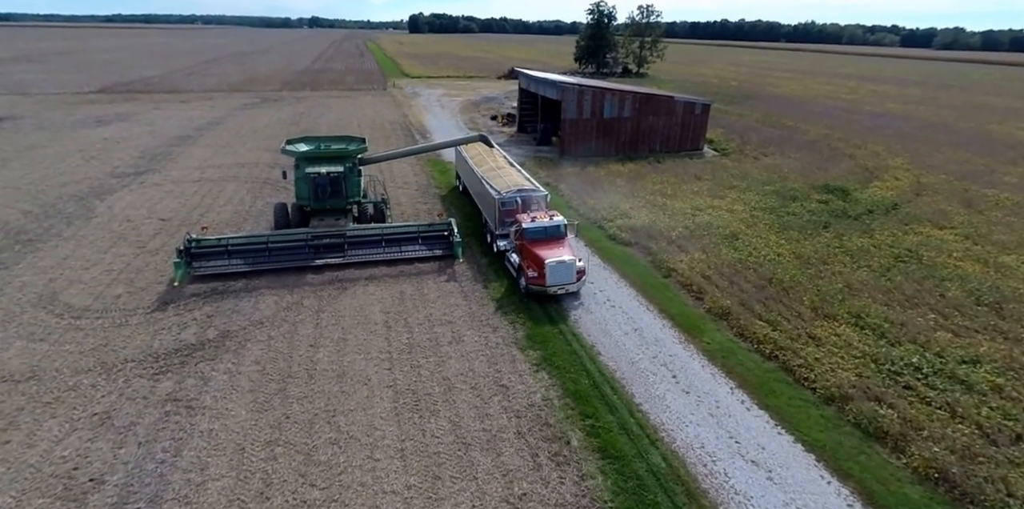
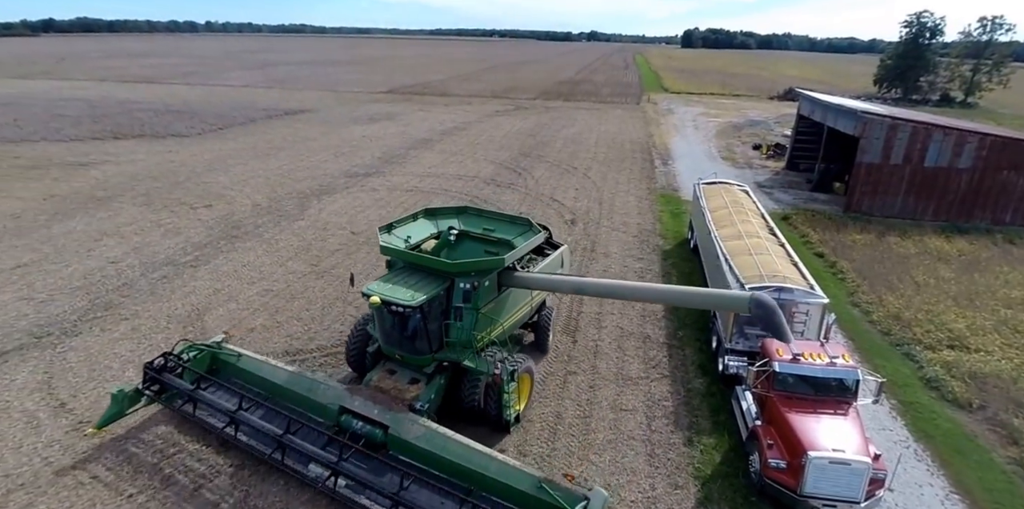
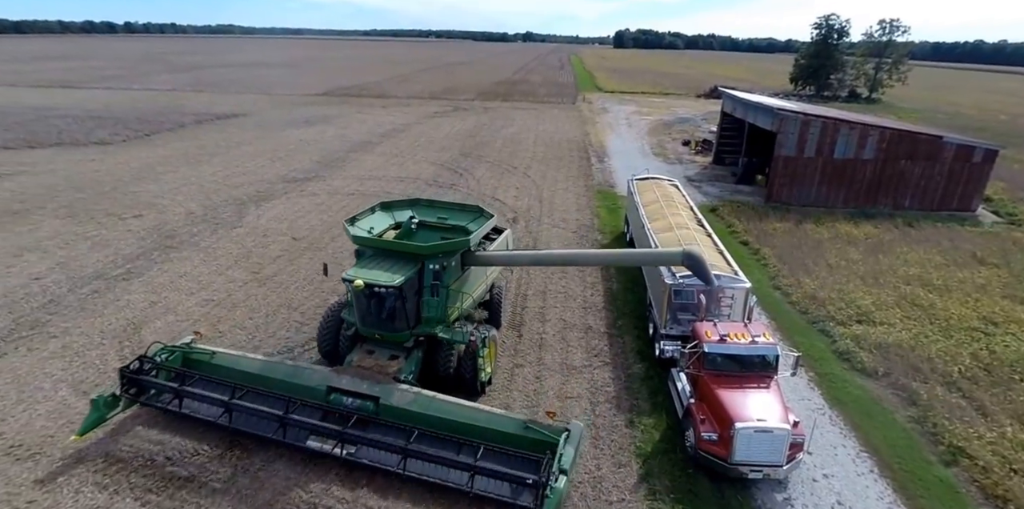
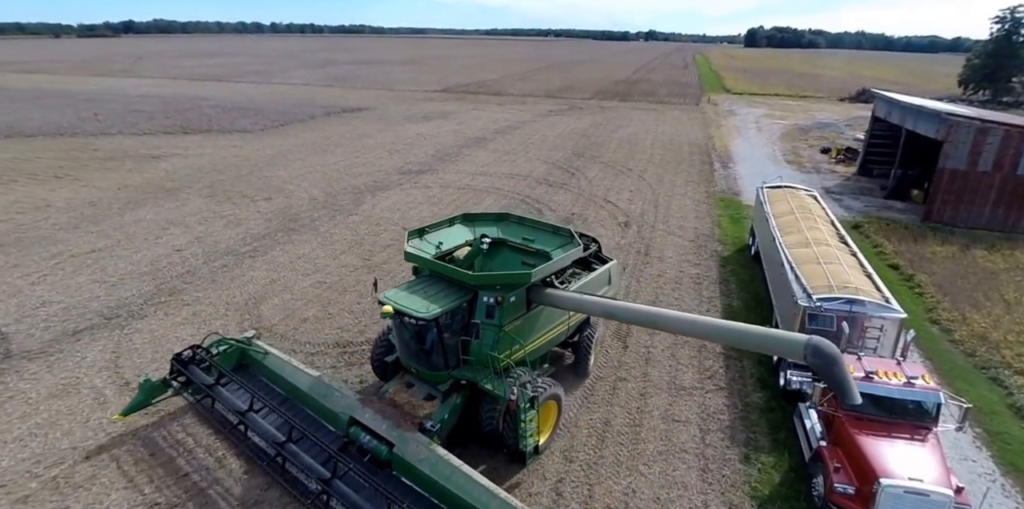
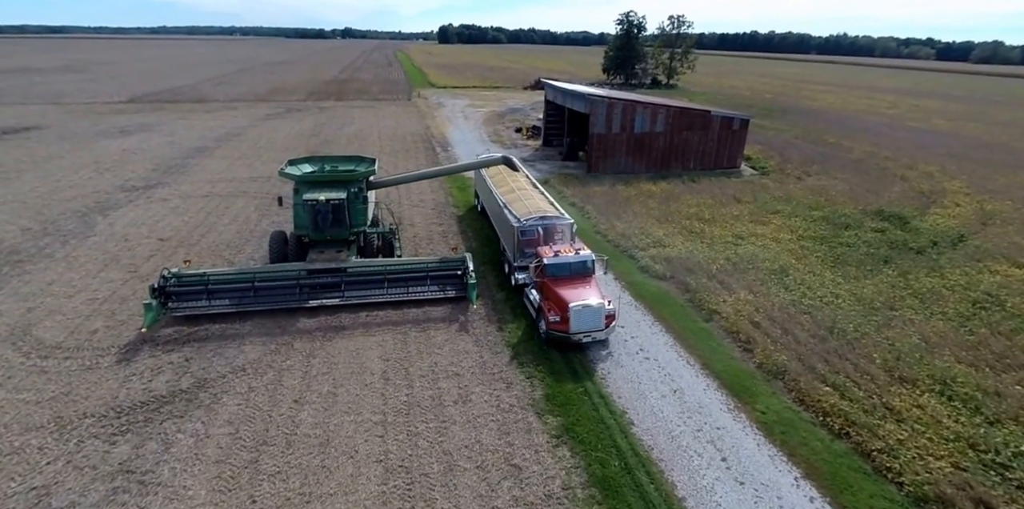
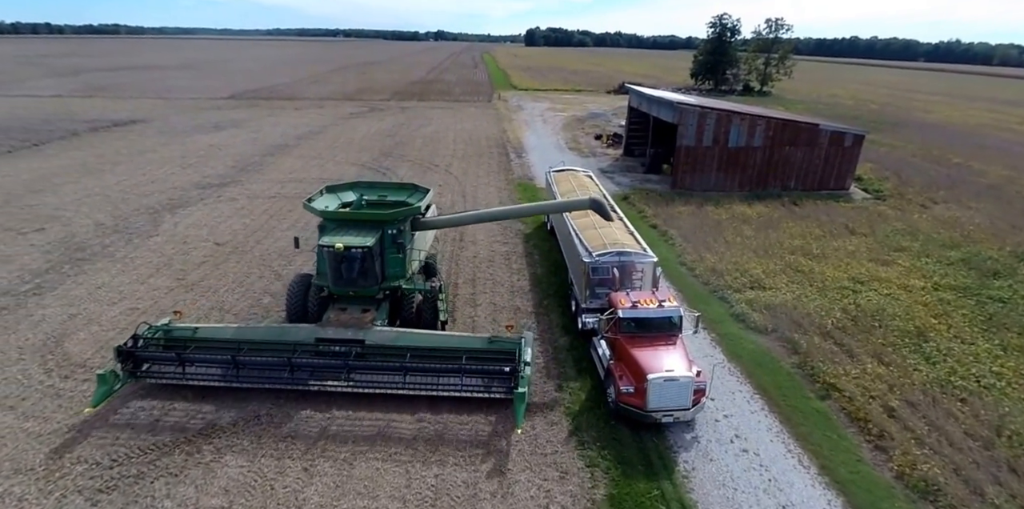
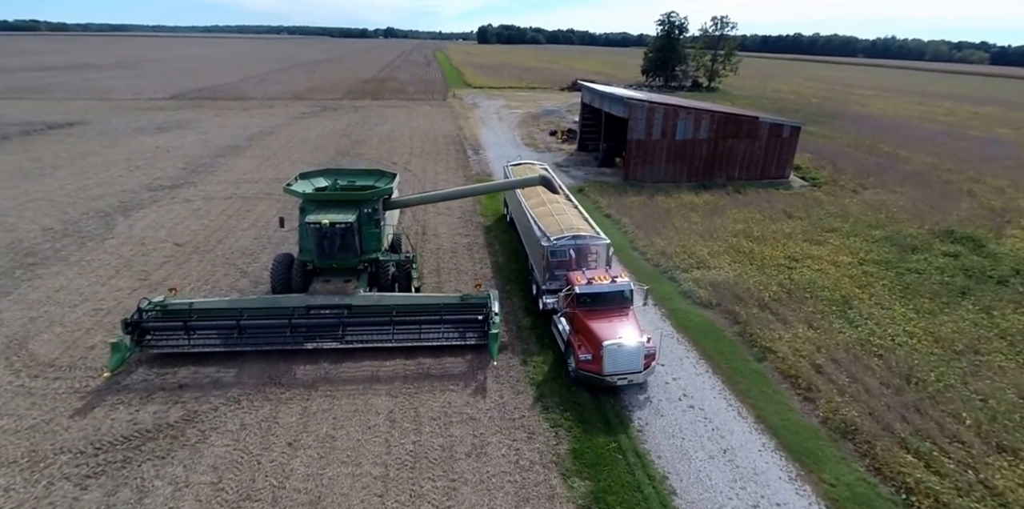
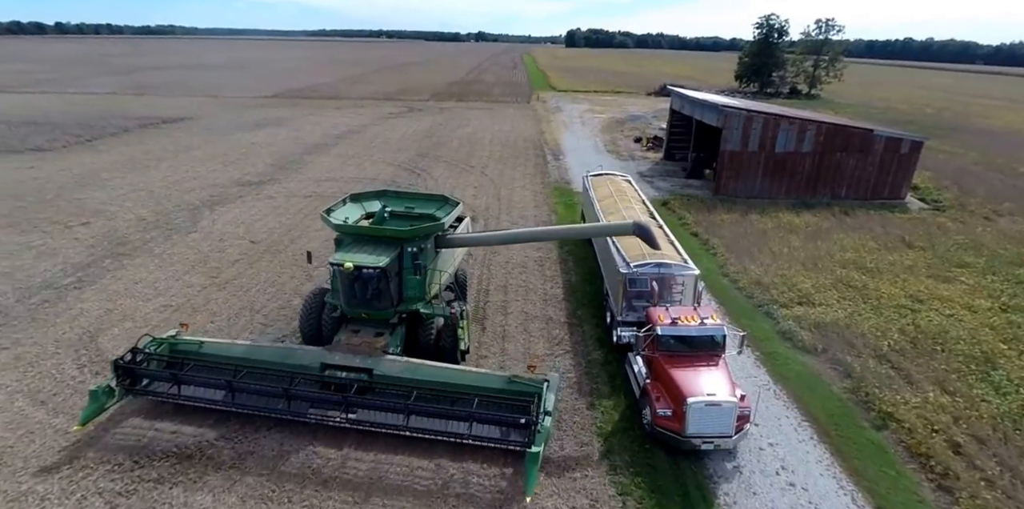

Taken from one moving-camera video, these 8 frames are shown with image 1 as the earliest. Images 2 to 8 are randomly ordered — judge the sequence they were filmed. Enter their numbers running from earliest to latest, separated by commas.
5, 7, 6, 8, 3, 2, 4
